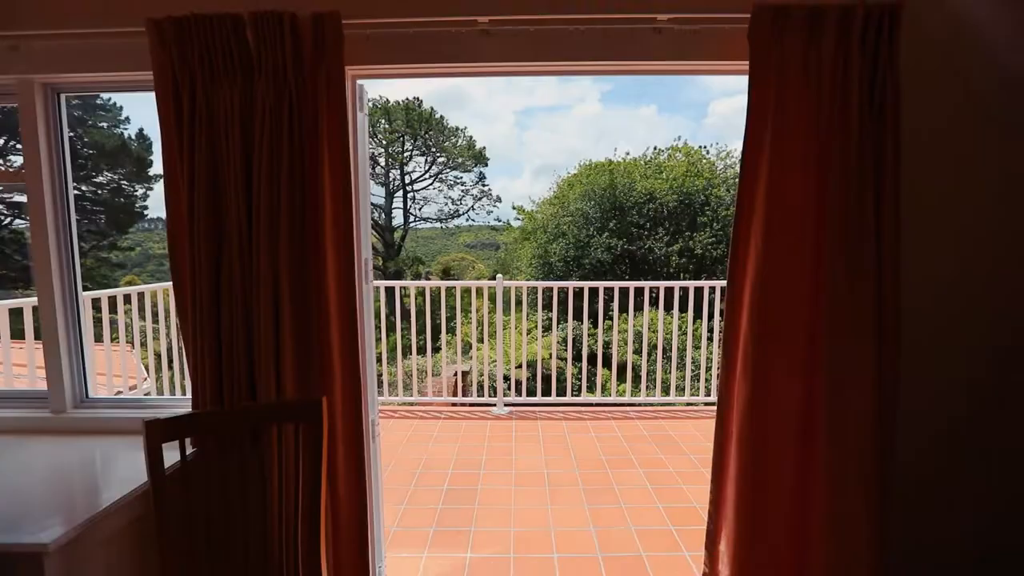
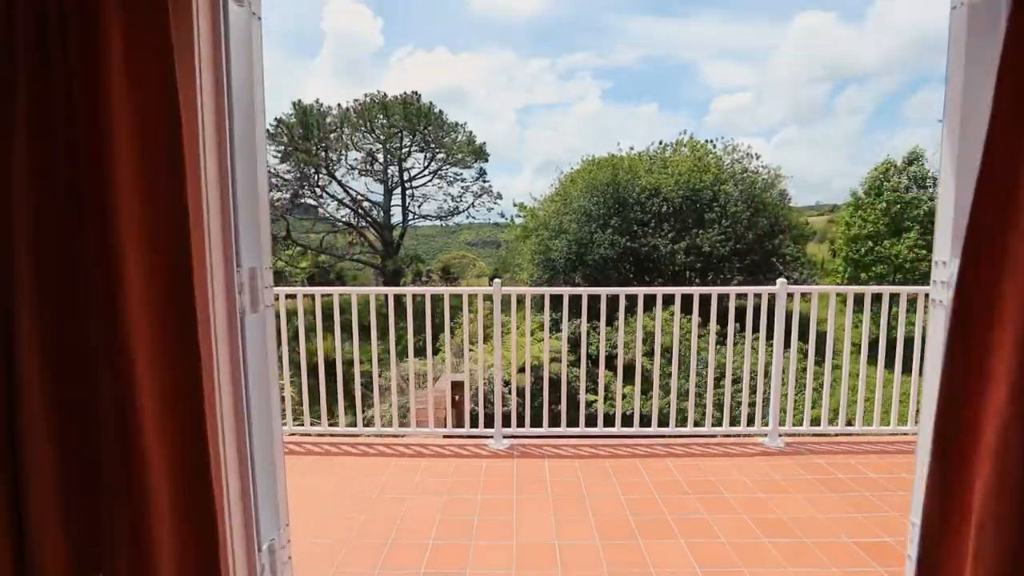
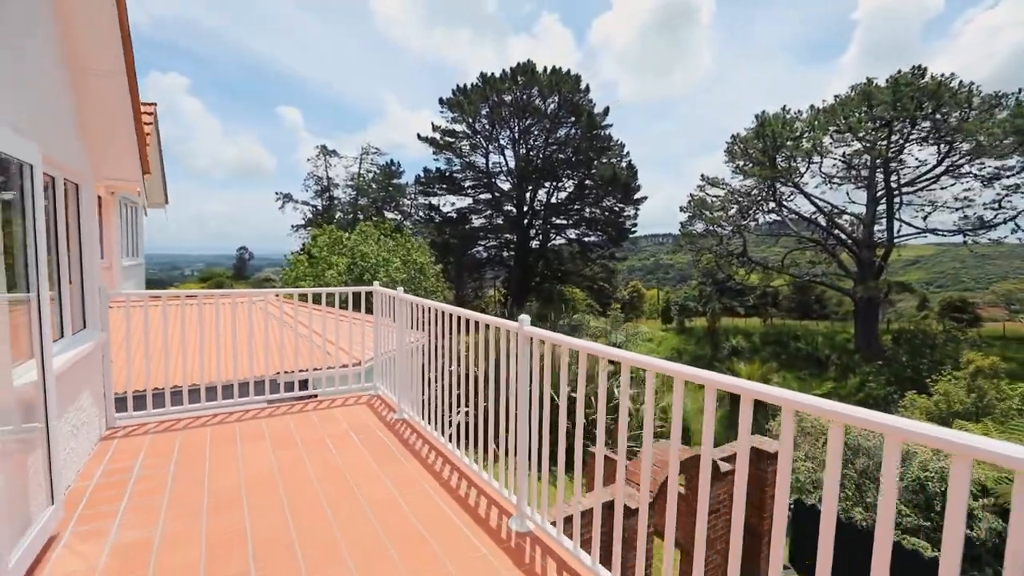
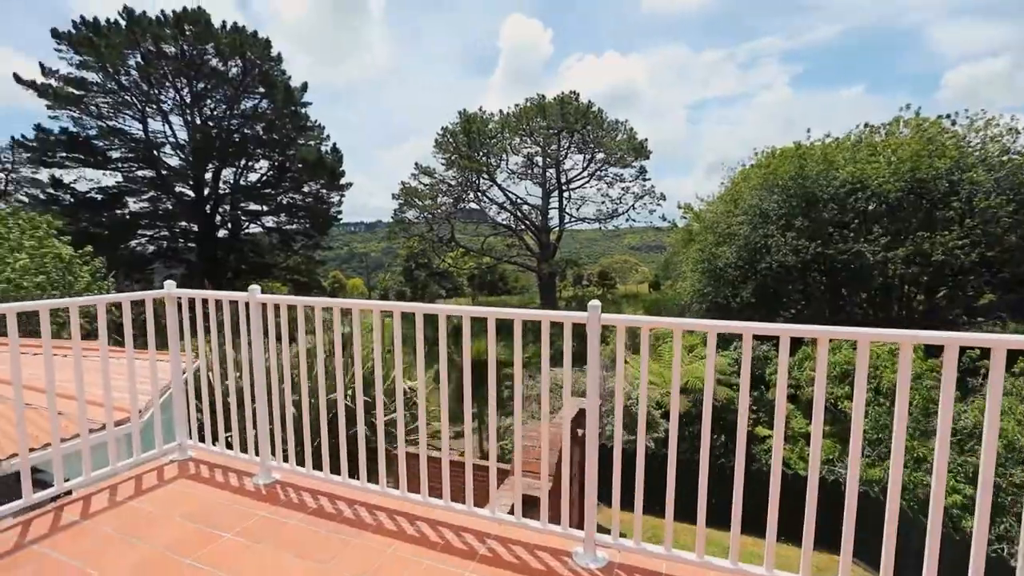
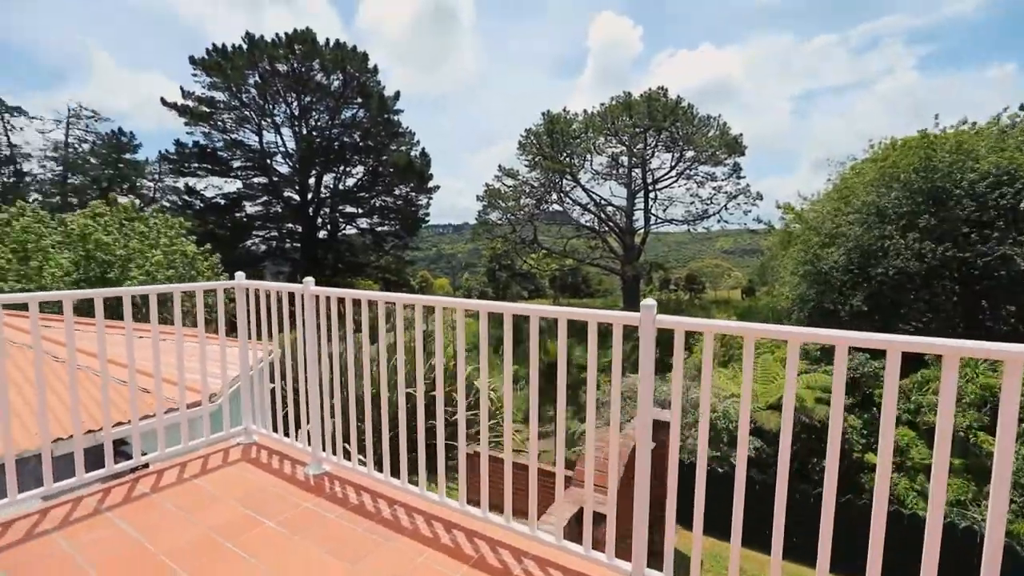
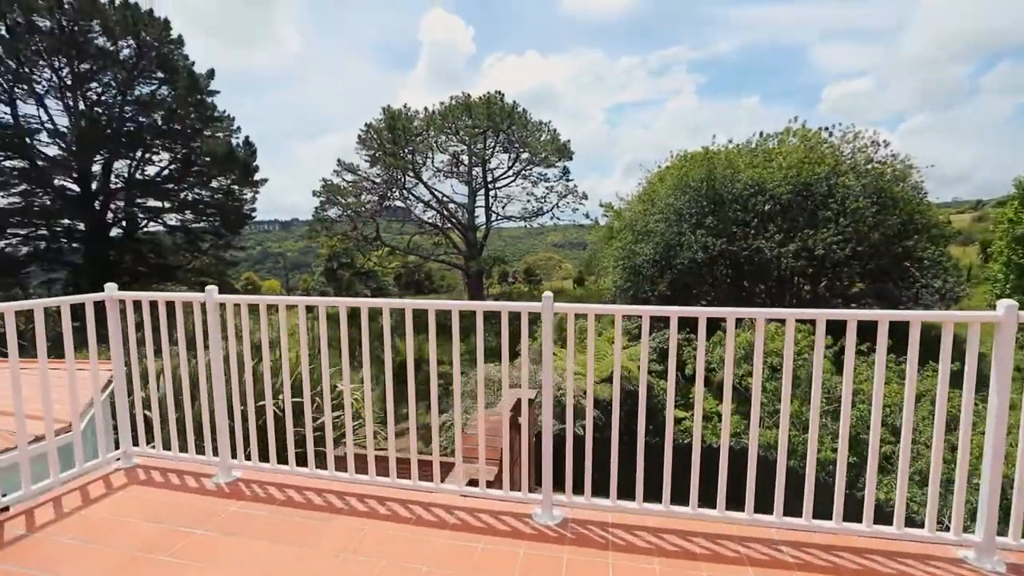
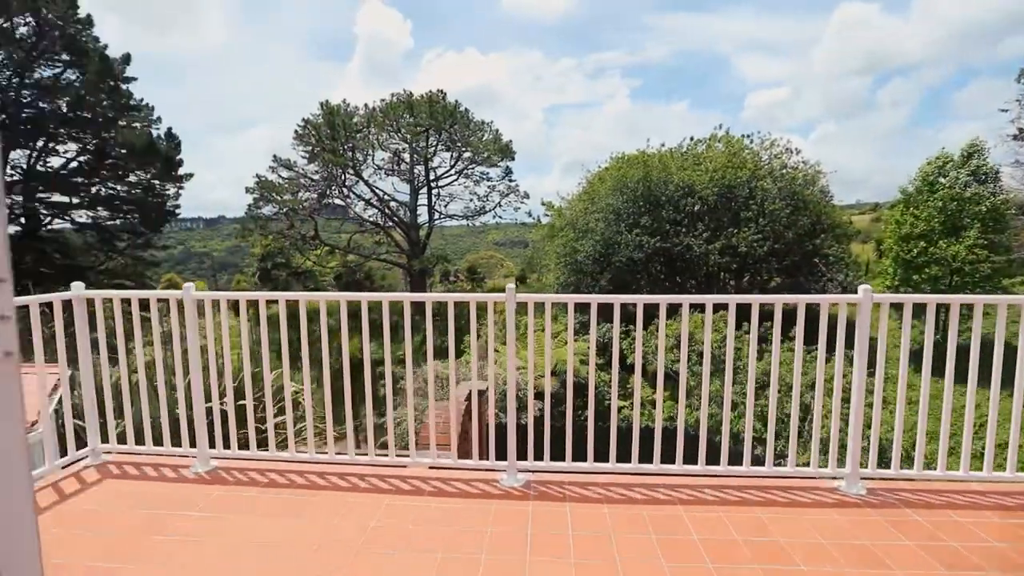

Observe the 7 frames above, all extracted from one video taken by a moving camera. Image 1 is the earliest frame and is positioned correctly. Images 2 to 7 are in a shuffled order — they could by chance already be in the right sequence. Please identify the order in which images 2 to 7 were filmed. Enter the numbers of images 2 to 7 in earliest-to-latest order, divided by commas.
2, 7, 6, 4, 5, 3
